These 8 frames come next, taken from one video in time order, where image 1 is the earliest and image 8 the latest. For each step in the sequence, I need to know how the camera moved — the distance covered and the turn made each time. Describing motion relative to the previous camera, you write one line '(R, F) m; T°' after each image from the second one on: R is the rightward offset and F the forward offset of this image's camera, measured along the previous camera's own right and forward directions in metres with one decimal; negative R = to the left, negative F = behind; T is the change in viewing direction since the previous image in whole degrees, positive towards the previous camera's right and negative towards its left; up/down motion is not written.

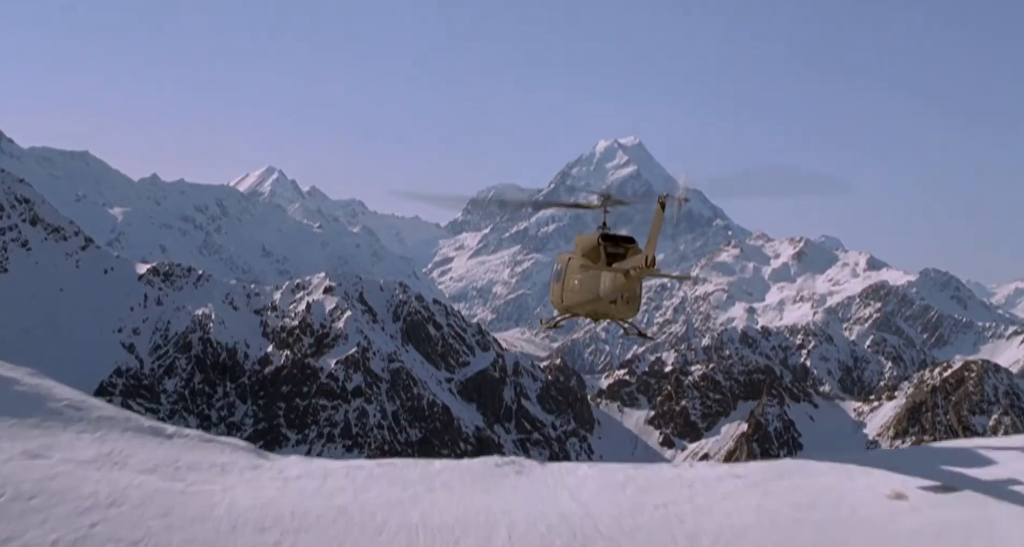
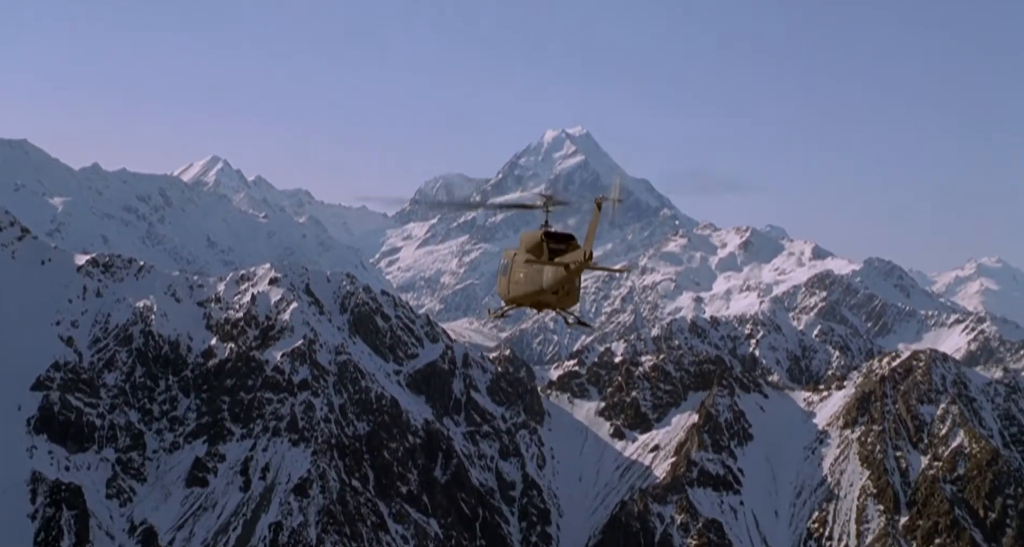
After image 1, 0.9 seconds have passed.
(-0.2, +3.3) m; +2°
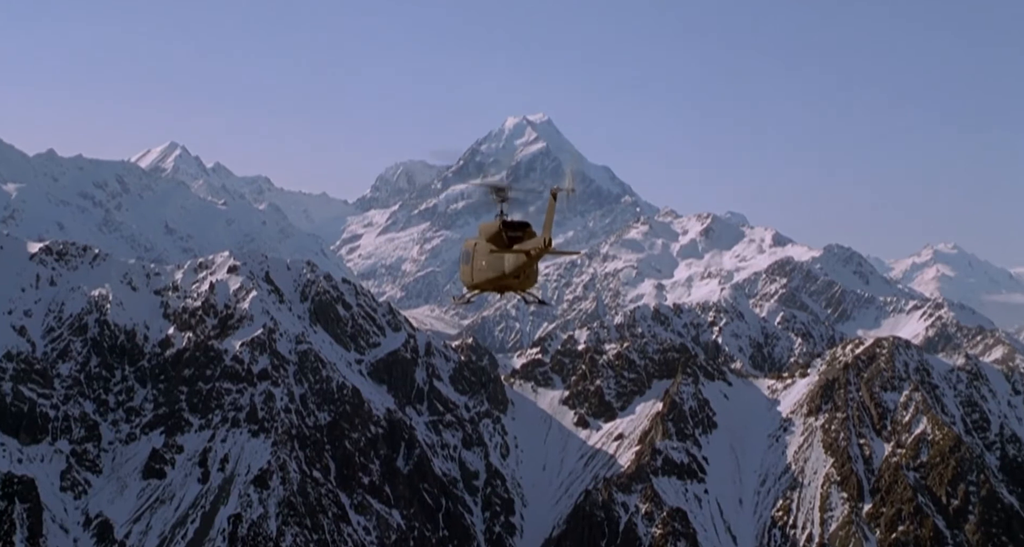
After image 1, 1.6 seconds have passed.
(-0.3, +3.1) m; +1°
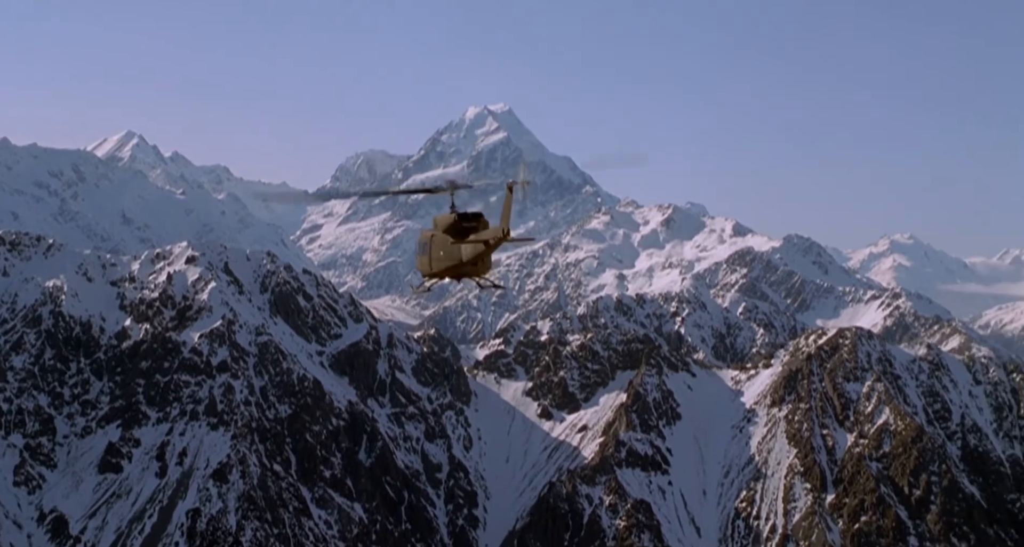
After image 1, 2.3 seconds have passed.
(-0.4, +2.7) m; +1°
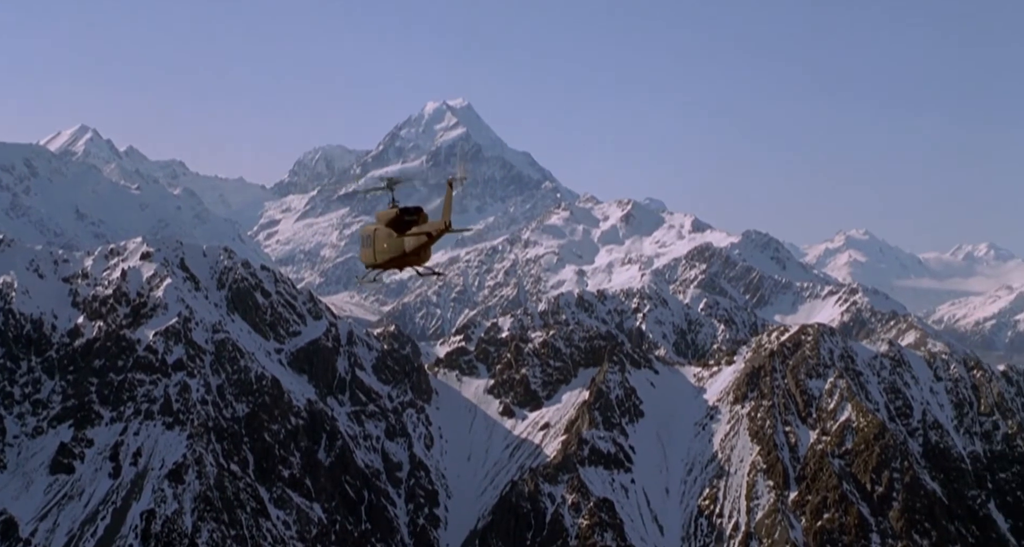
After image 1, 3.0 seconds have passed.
(-0.5, +3.6) m; +2°
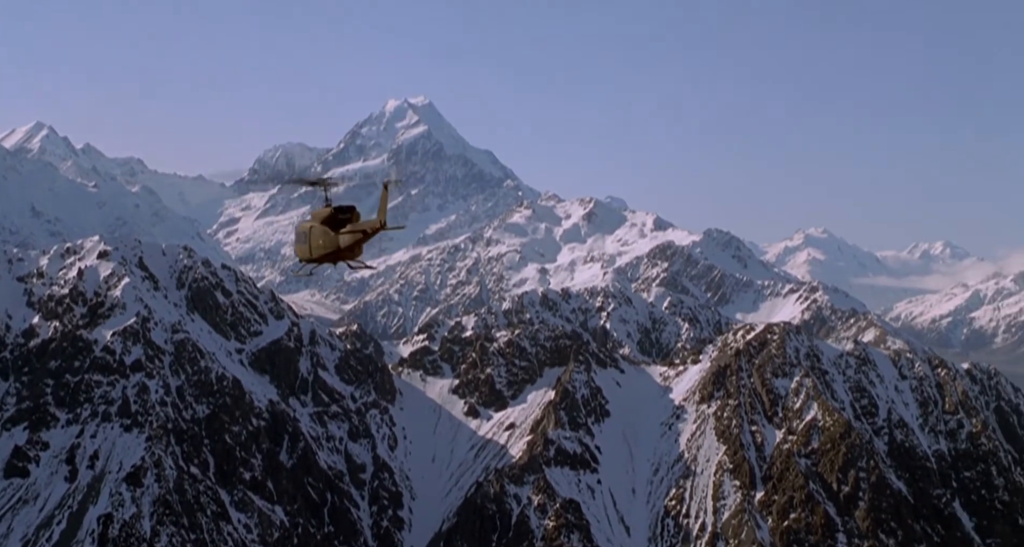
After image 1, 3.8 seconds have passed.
(-0.7, +3.6) m; +1°
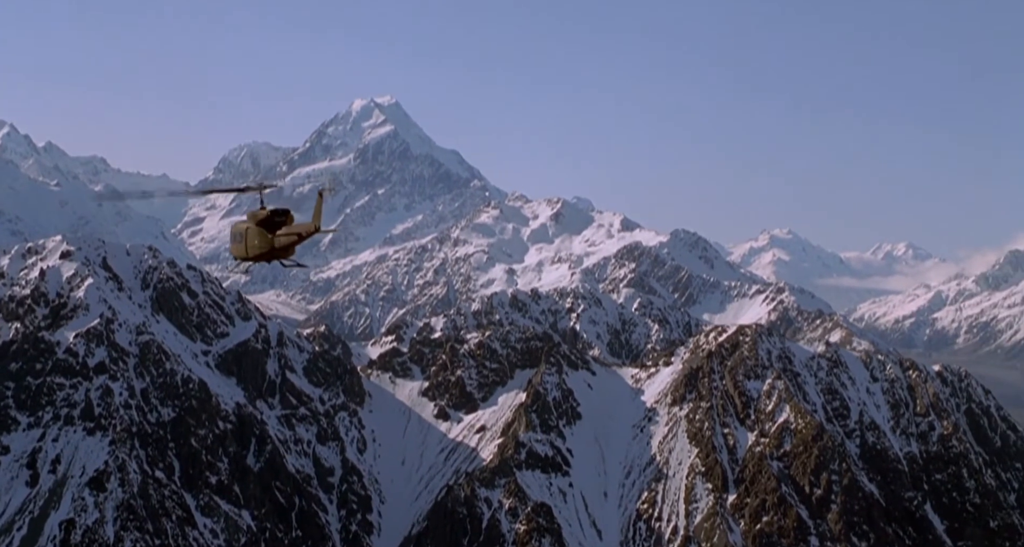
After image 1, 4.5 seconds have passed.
(-0.9, +3.9) m; +1°
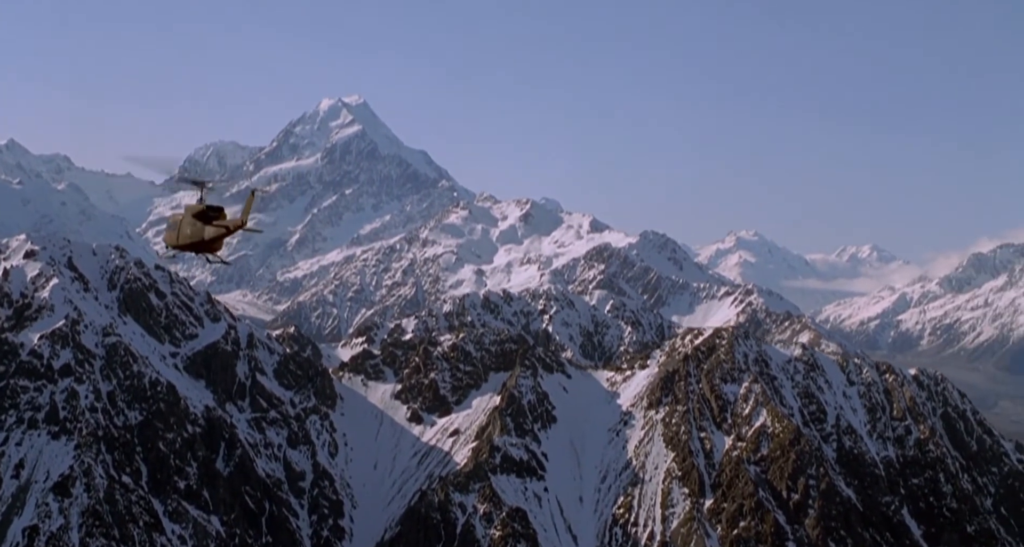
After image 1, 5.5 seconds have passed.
(-1.5, +5.0) m; +1°
